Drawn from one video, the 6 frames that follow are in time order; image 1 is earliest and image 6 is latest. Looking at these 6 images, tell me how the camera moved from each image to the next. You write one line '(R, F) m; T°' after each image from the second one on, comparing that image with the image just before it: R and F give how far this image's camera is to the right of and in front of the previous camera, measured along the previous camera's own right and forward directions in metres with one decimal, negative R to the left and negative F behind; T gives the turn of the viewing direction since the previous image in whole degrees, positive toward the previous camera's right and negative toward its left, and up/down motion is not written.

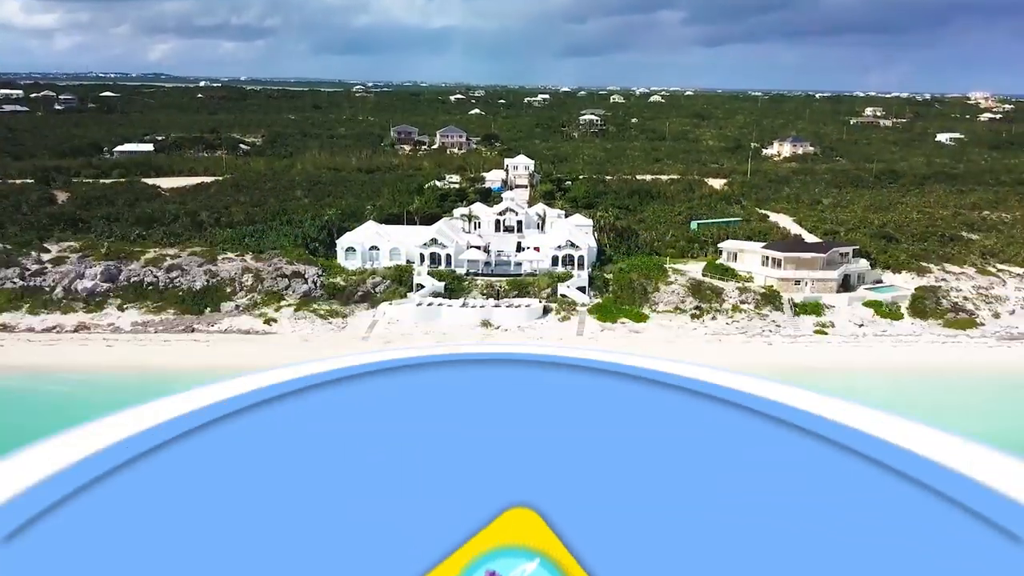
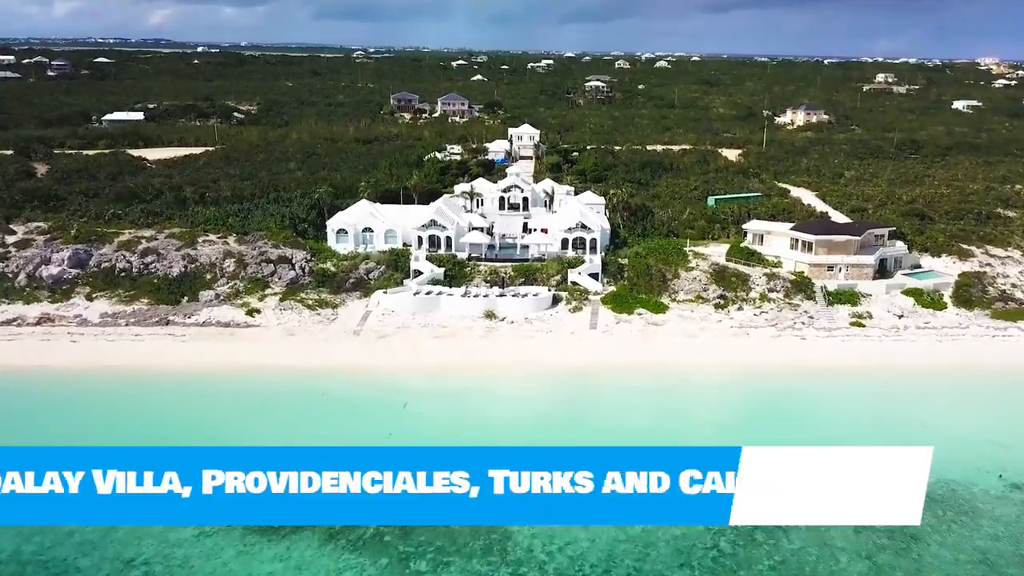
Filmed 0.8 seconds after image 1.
(-0.2, +4.9) m; 0°
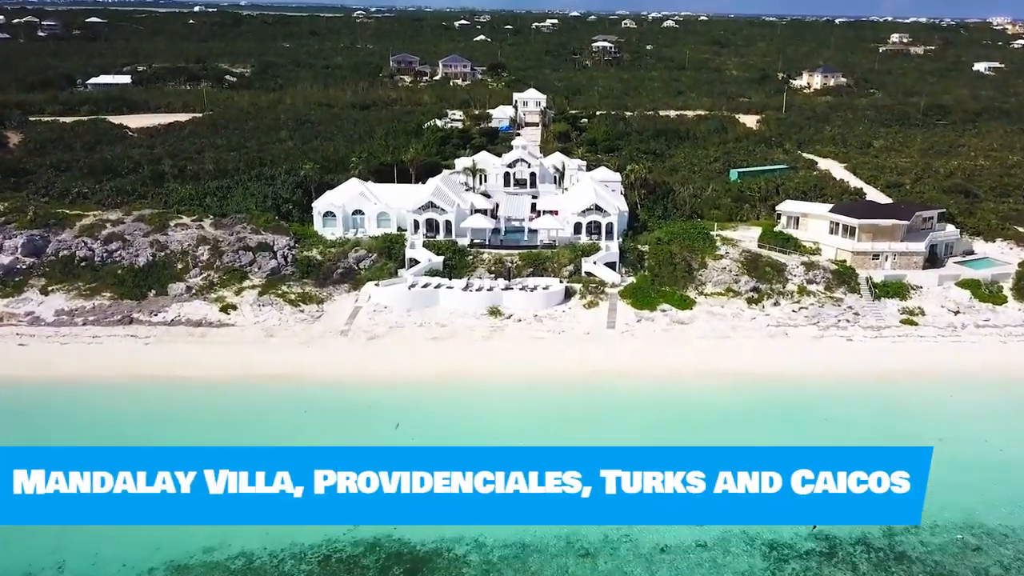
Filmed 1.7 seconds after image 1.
(-0.2, +5.6) m; 0°
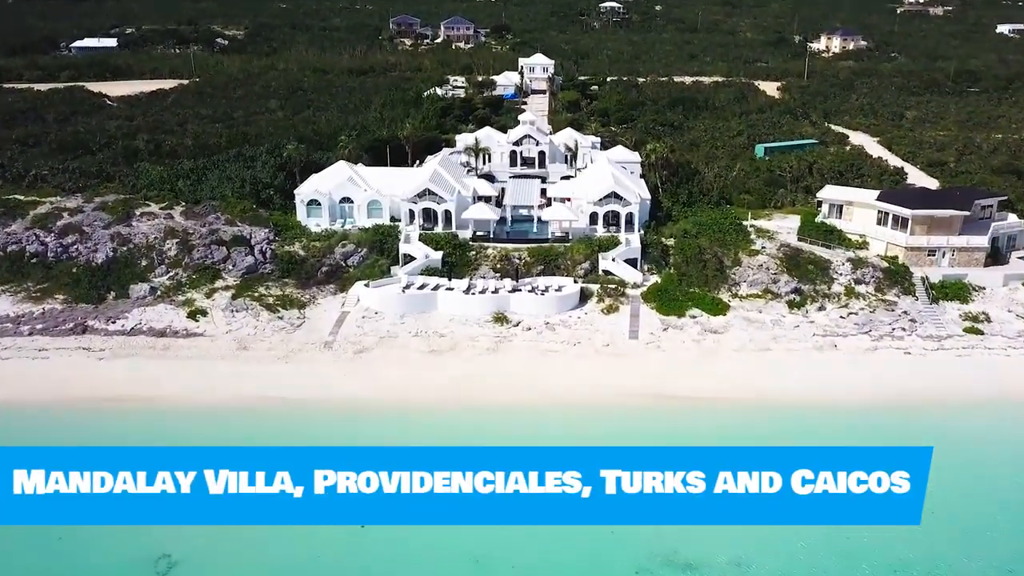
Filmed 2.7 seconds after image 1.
(-0.2, +5.4) m; 0°
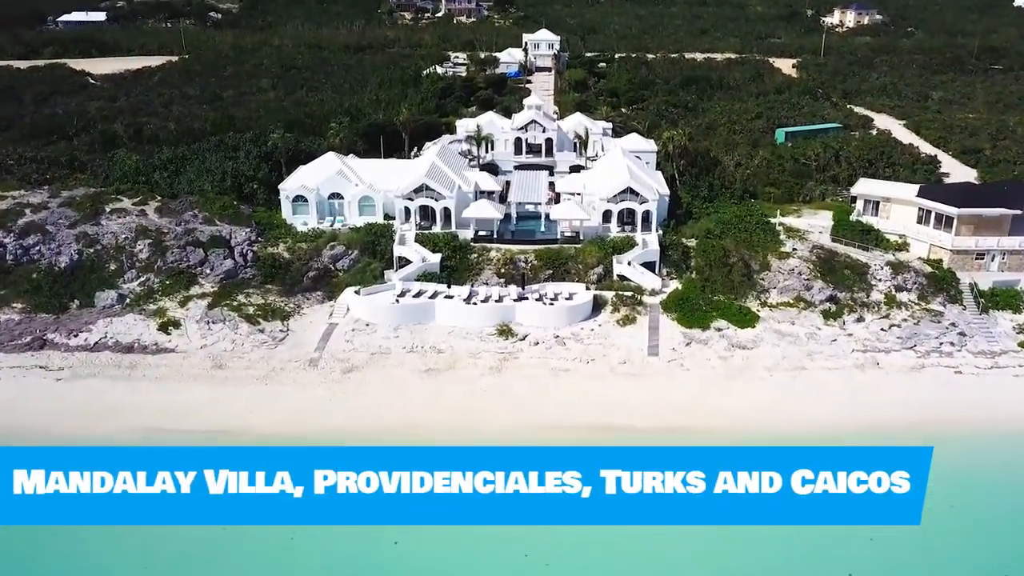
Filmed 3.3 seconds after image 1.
(-0.1, +3.8) m; 0°
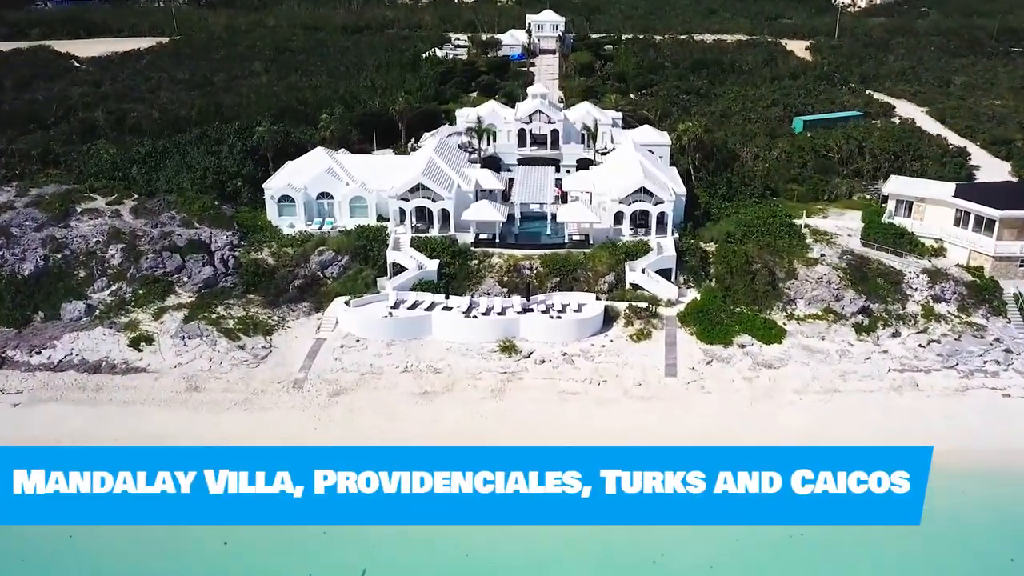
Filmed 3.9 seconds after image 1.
(-0.1, +3.0) m; 0°
